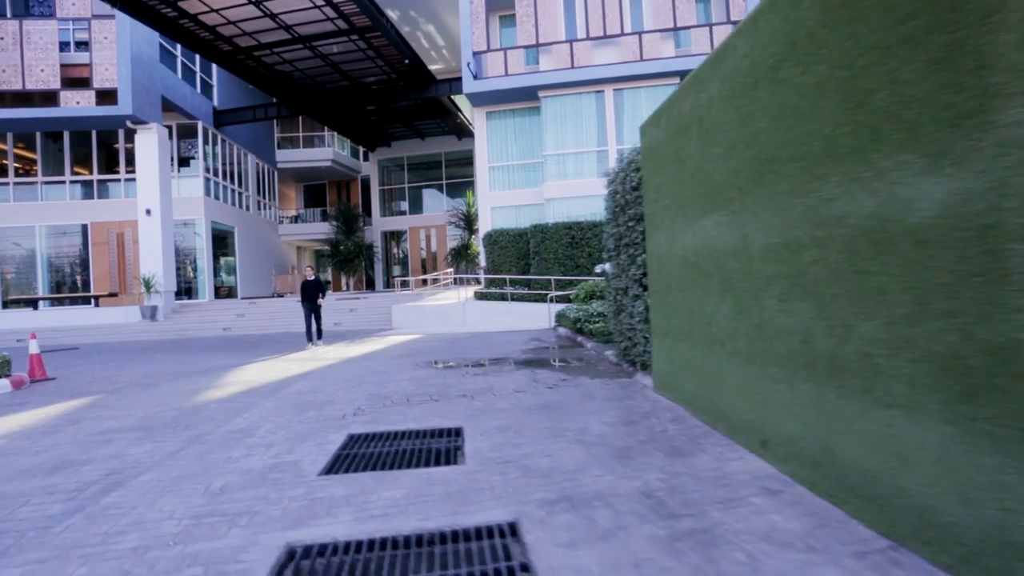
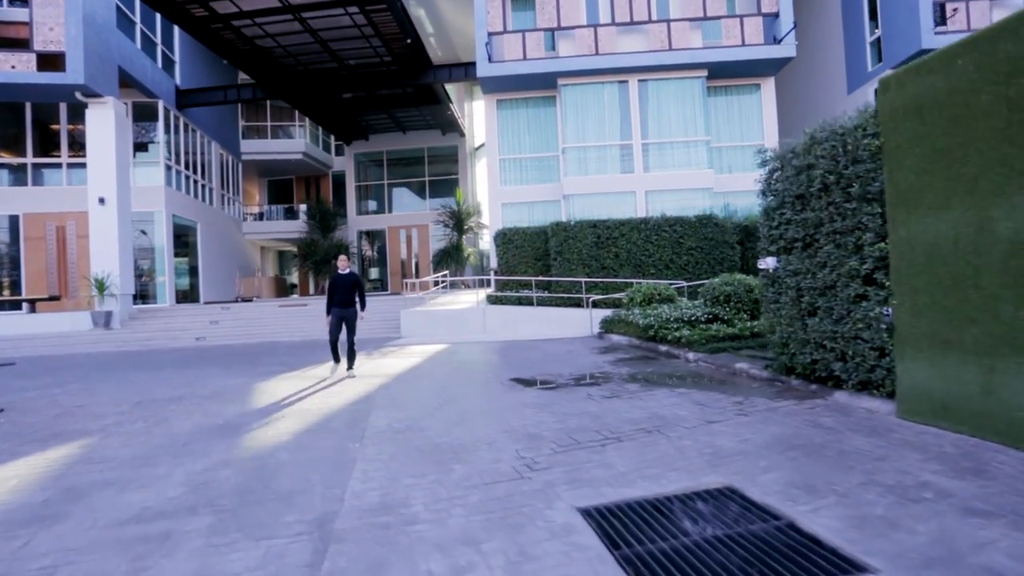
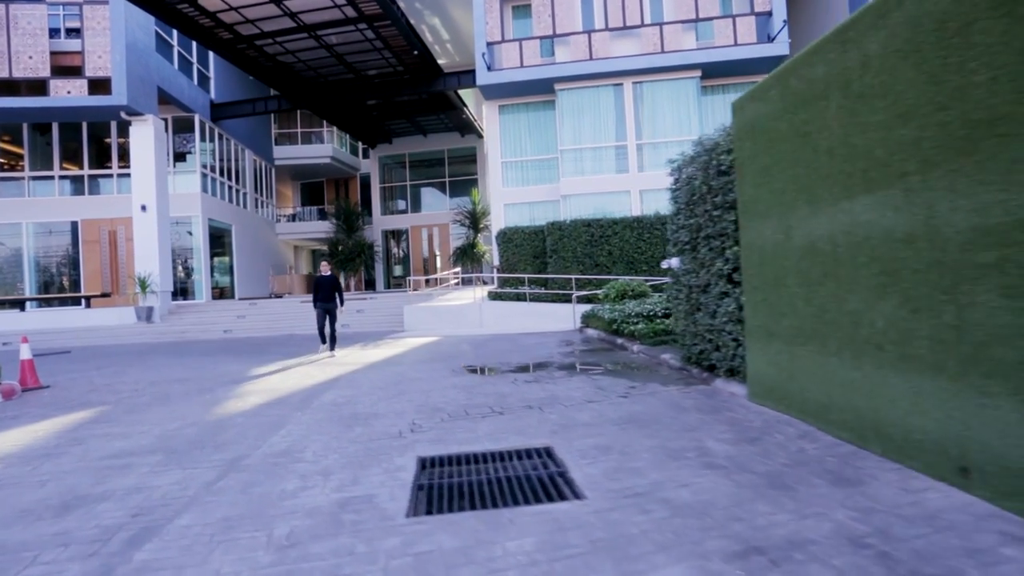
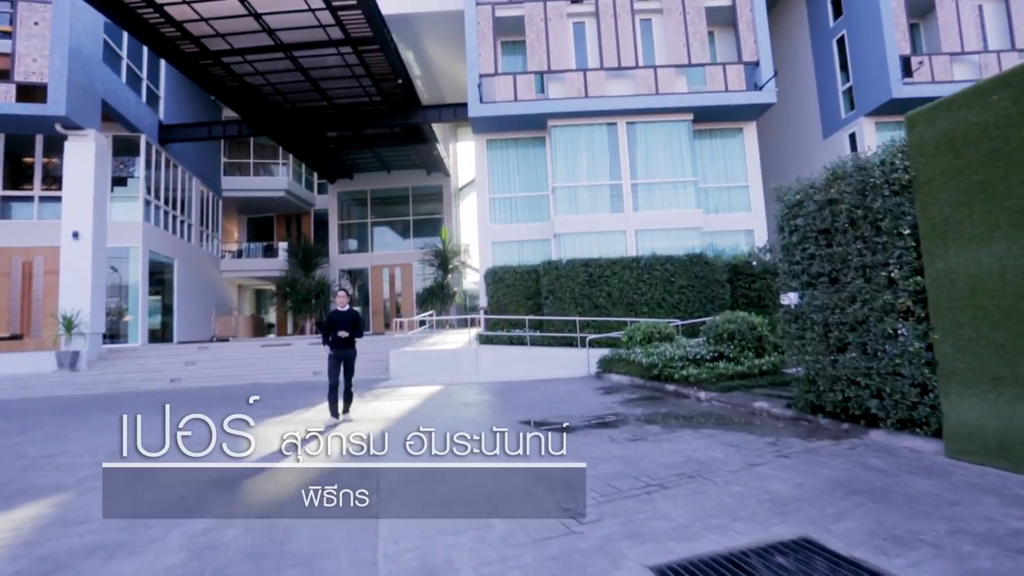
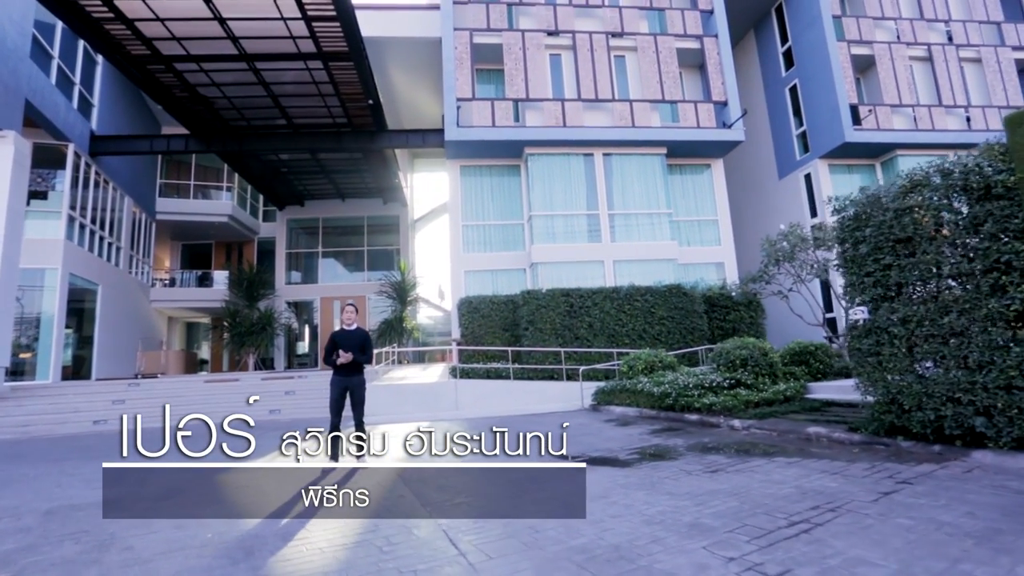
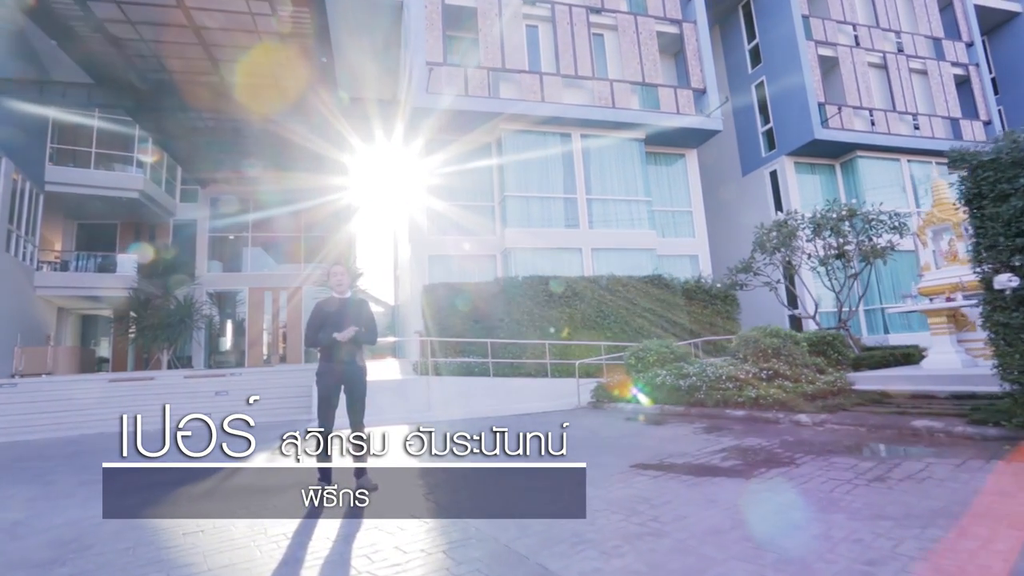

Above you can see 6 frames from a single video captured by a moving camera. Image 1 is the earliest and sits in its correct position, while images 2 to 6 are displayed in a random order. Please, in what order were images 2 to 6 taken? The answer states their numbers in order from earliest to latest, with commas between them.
3, 2, 4, 5, 6
